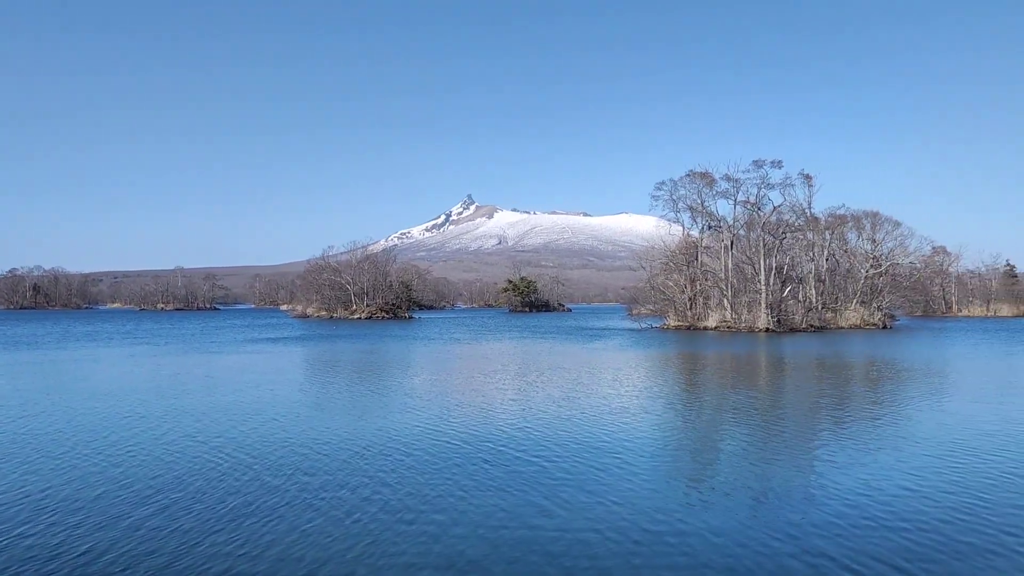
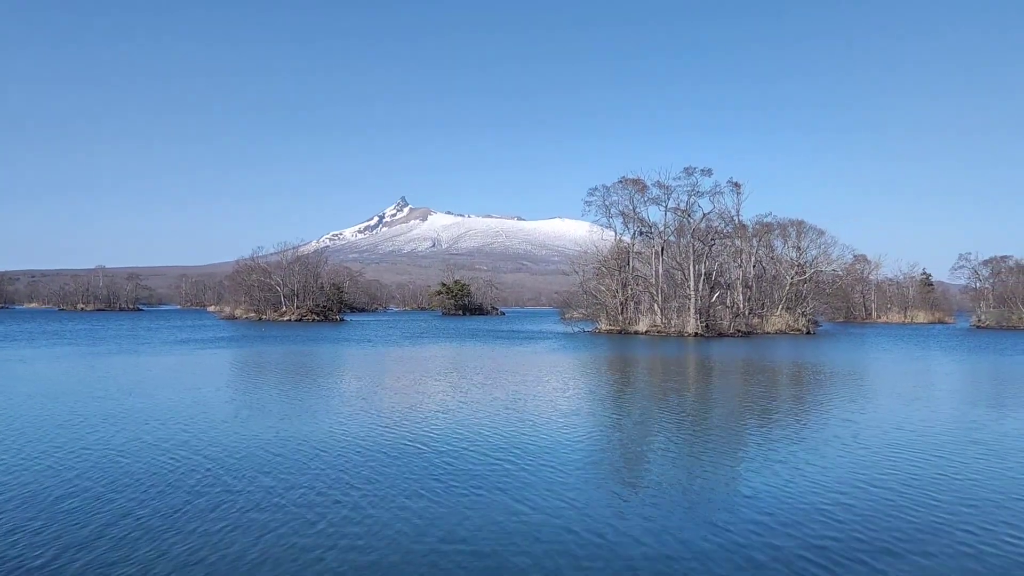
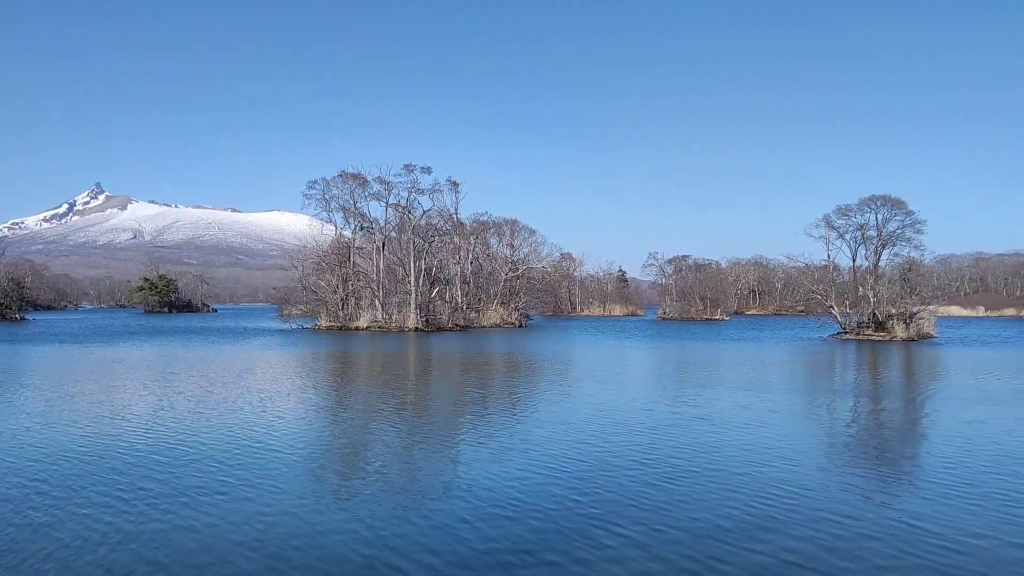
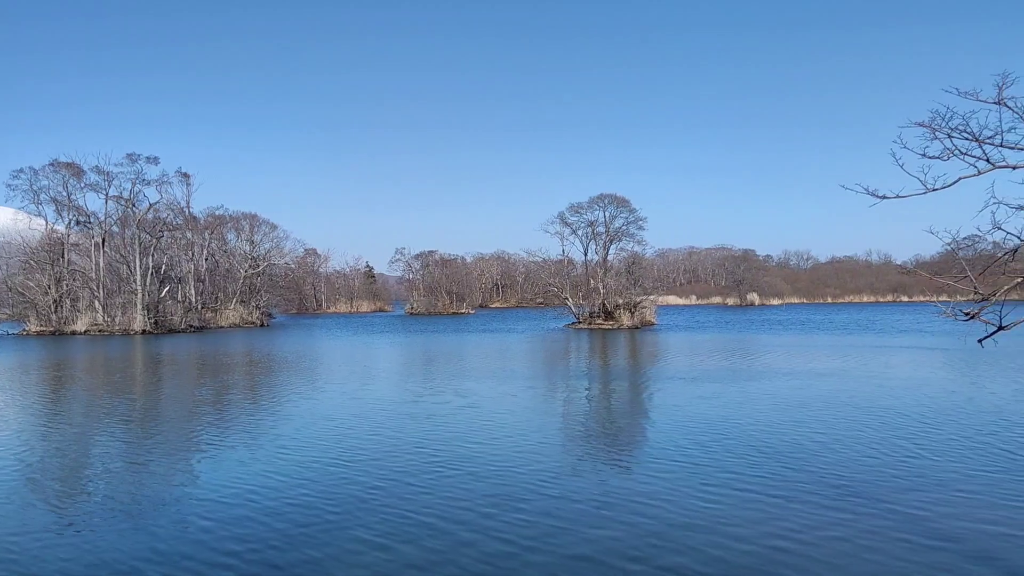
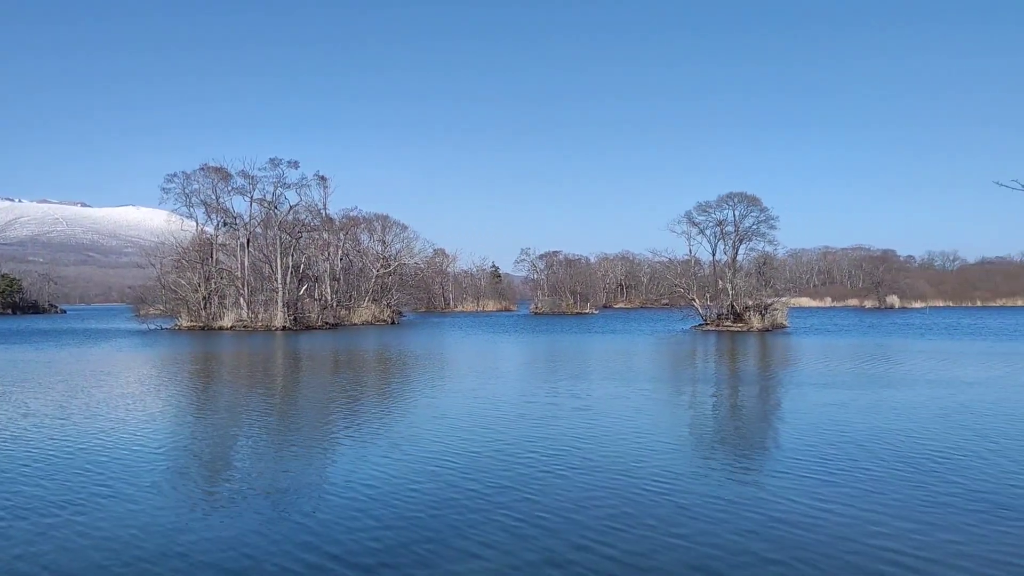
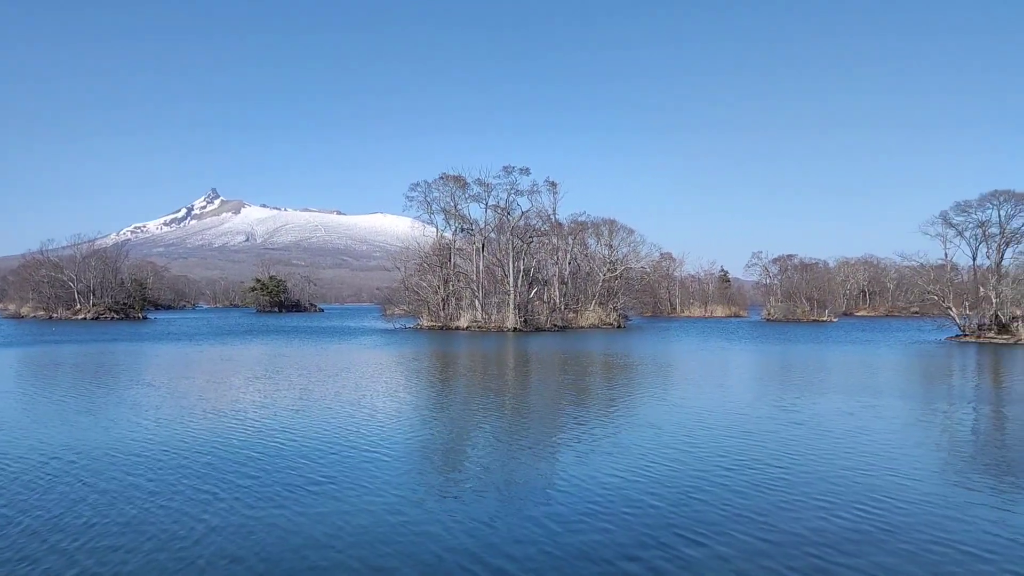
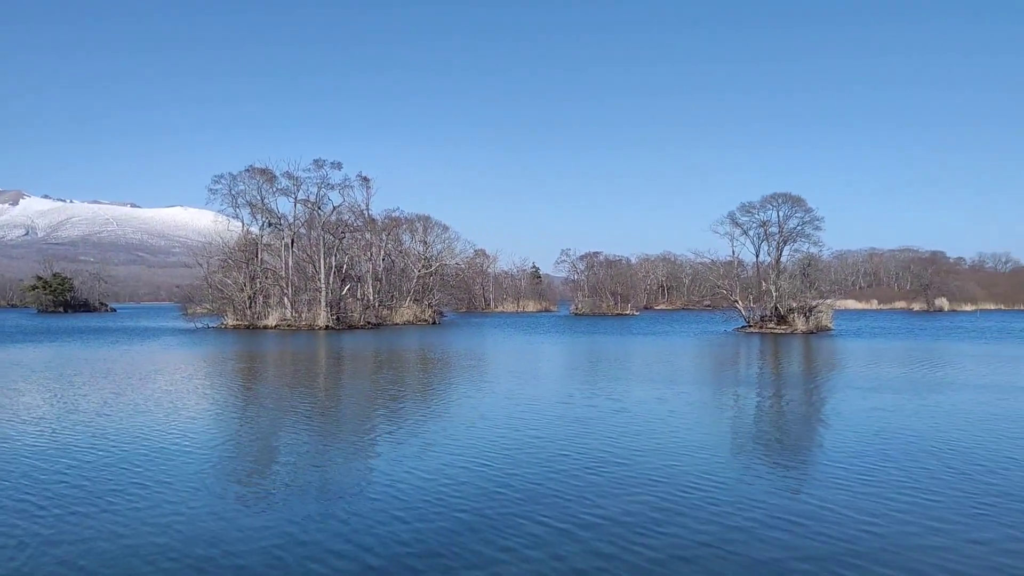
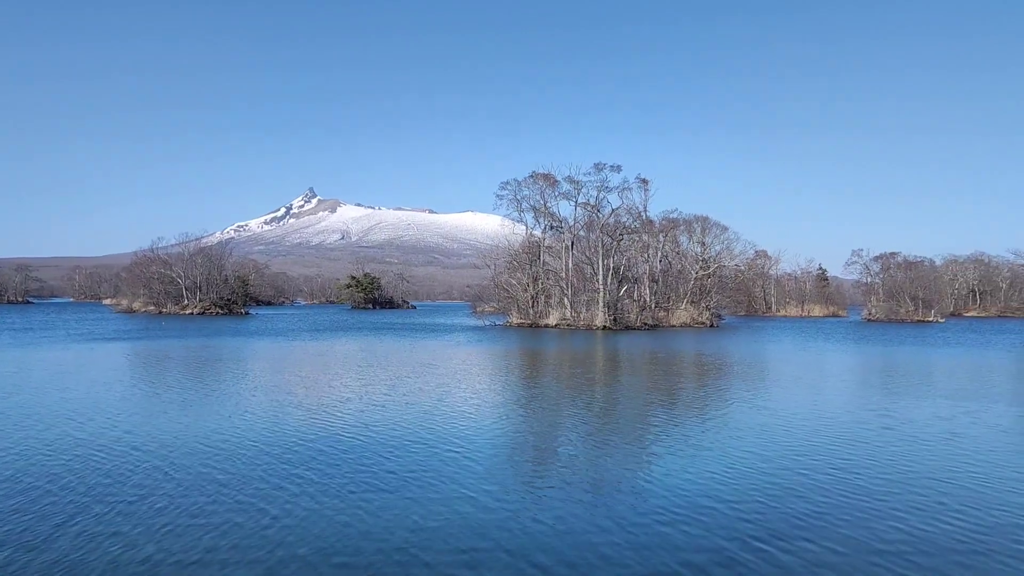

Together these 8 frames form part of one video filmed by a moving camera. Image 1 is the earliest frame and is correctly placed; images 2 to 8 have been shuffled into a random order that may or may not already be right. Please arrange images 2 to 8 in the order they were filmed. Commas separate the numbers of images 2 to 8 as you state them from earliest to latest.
2, 8, 6, 3, 7, 5, 4
